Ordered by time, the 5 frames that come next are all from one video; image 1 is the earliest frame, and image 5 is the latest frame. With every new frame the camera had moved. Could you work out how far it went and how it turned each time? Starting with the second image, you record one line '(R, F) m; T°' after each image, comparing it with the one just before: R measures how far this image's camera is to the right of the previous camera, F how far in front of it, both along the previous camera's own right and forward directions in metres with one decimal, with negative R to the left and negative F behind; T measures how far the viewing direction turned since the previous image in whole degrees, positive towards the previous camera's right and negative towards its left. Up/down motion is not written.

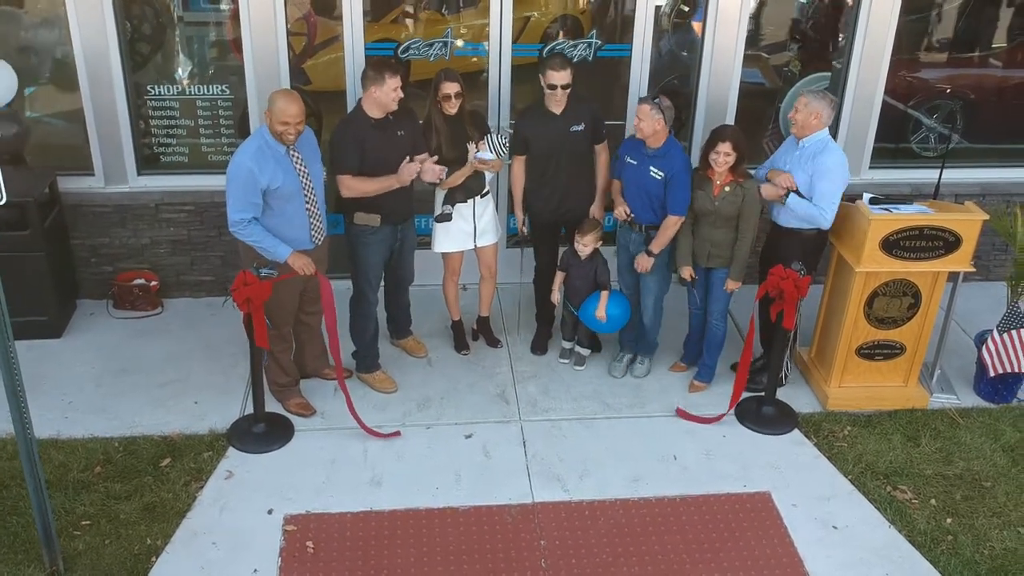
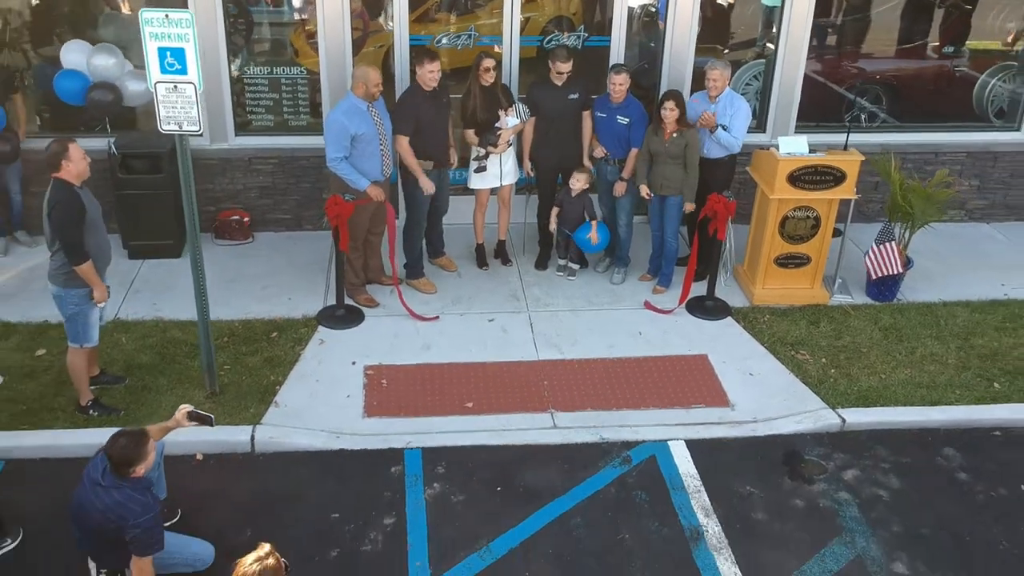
(-0.1, -1.8) m; 0°
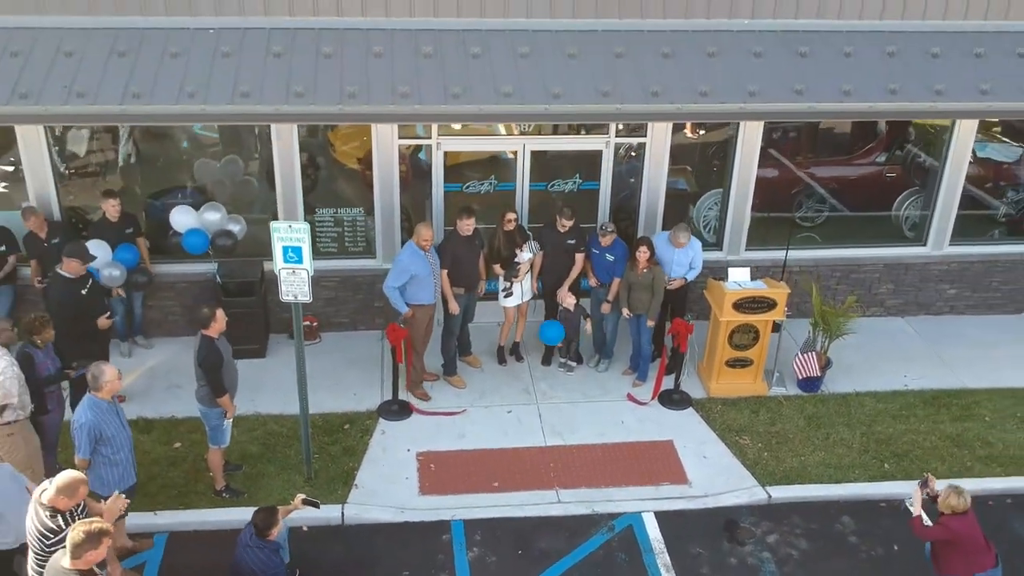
(-0.2, -2.1) m; 0°
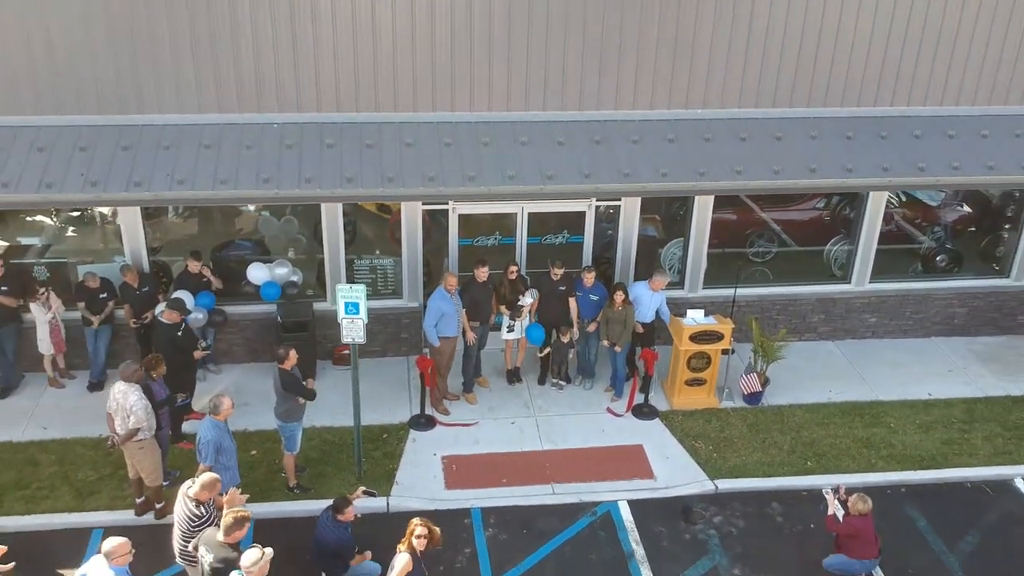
(-0.2, -2.3) m; +1°
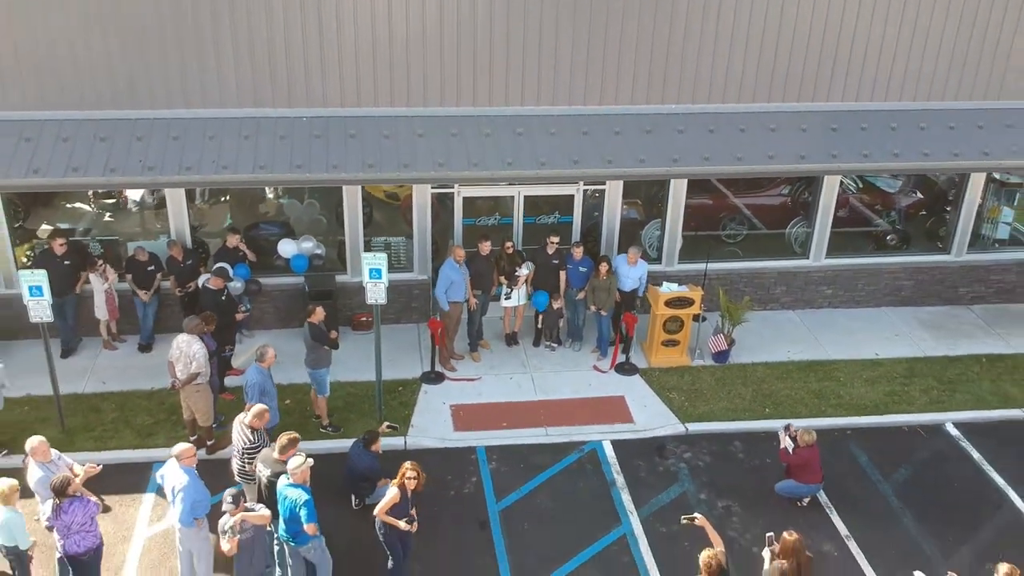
(-0.1, -1.6) m; +1°
